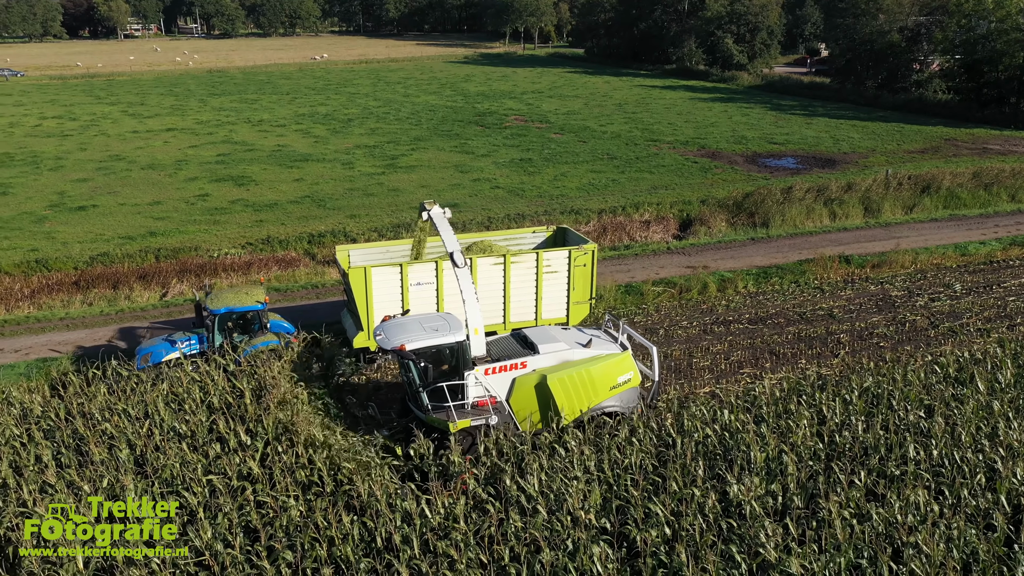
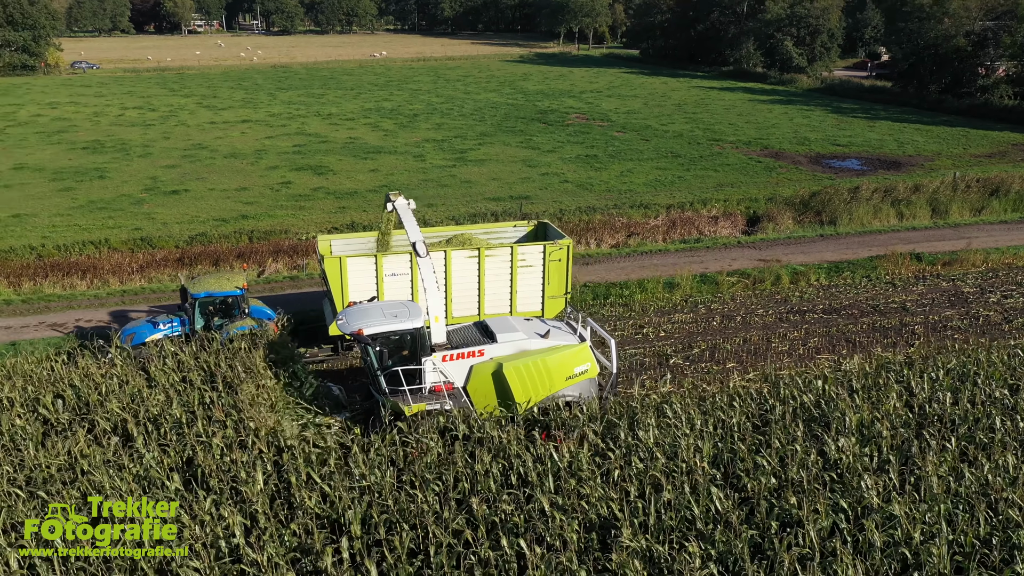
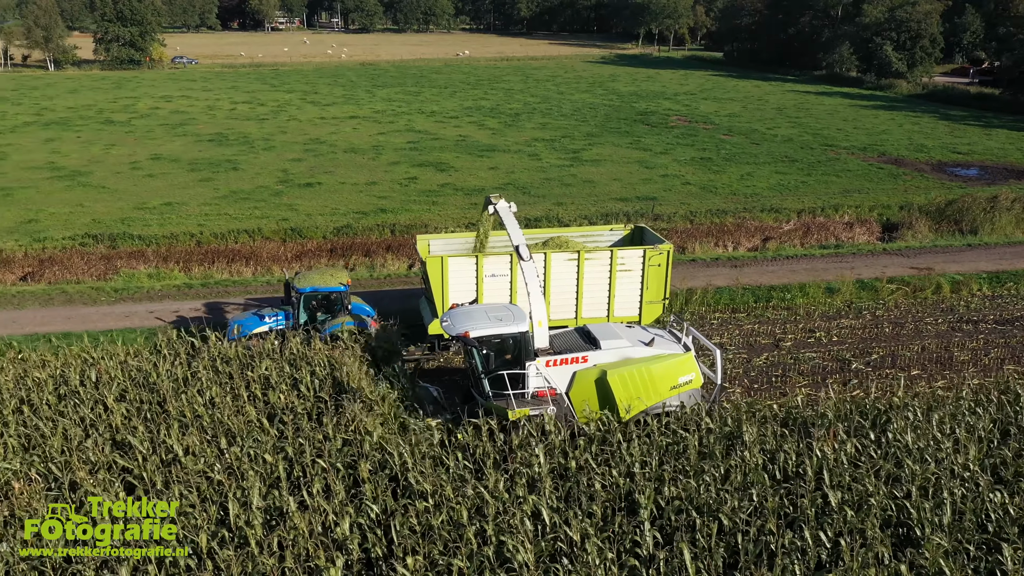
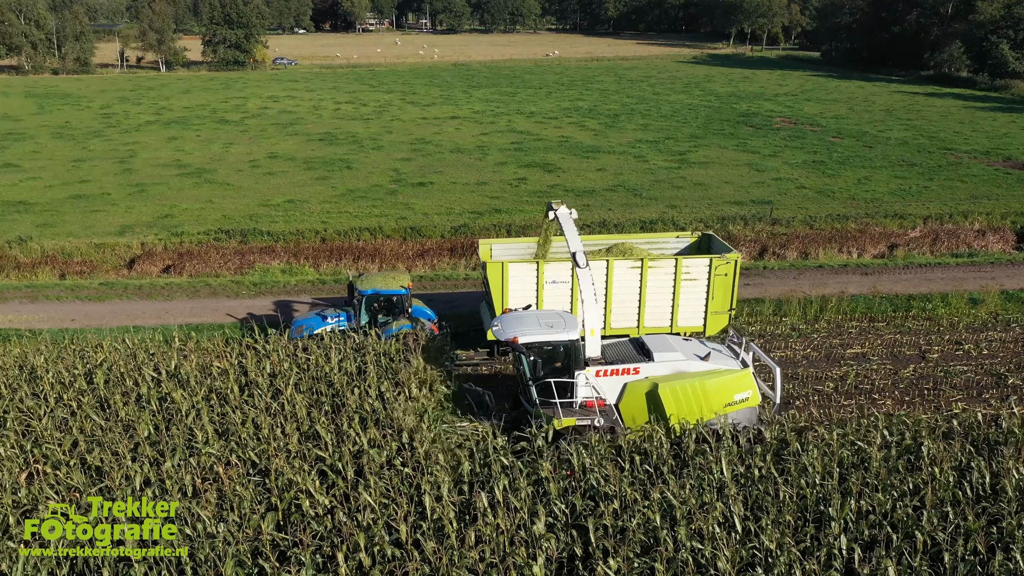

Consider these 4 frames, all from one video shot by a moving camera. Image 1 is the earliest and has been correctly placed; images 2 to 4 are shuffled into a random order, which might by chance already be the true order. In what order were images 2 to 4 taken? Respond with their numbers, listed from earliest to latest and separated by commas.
2, 3, 4
